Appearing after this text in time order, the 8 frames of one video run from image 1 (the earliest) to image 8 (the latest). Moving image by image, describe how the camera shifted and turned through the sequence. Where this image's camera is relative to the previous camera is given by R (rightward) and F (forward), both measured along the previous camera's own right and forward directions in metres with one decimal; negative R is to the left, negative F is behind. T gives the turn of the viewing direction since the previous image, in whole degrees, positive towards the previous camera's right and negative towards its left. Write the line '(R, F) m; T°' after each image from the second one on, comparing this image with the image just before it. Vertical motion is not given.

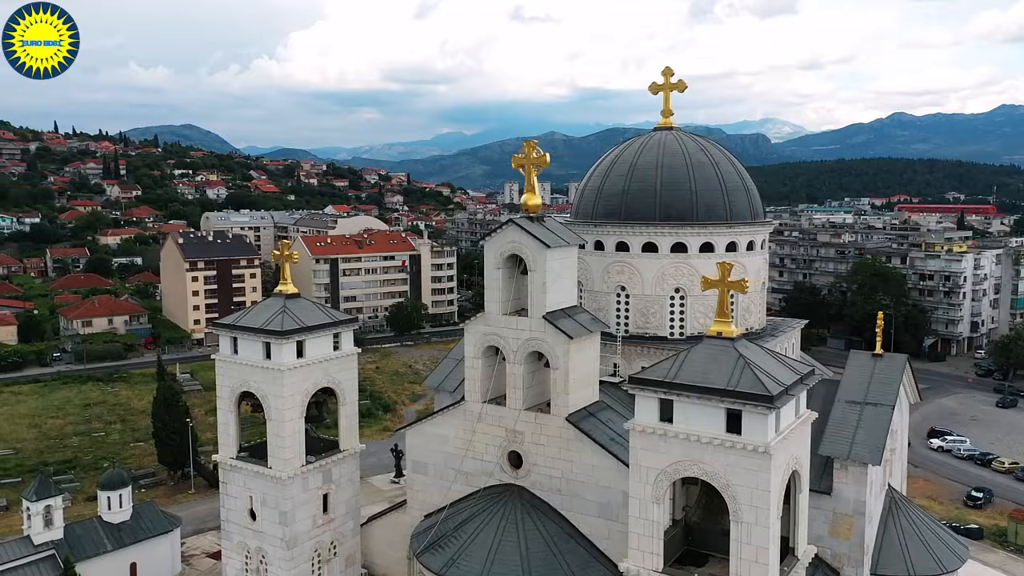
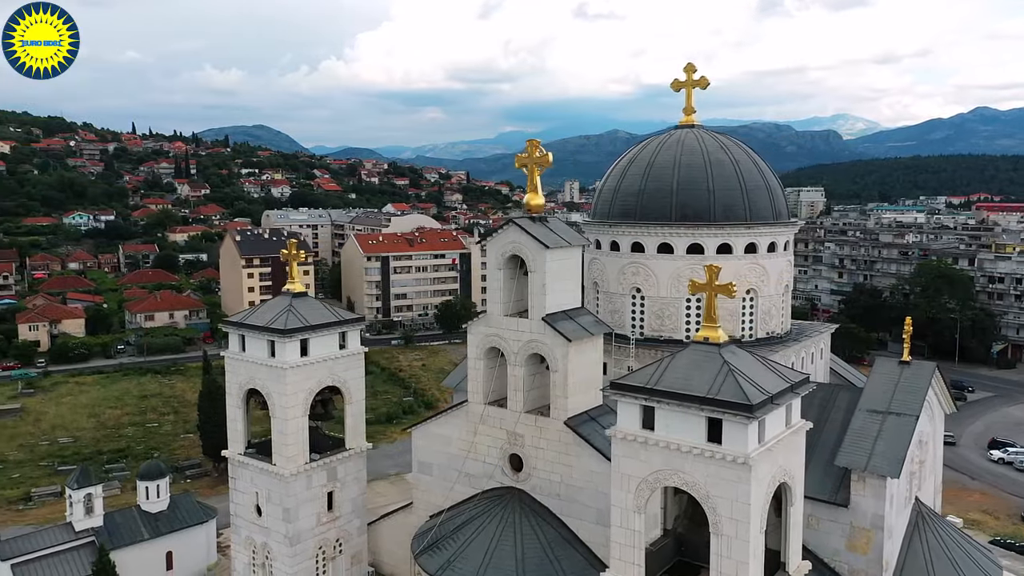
(+0.8, +0.2) m; -4°
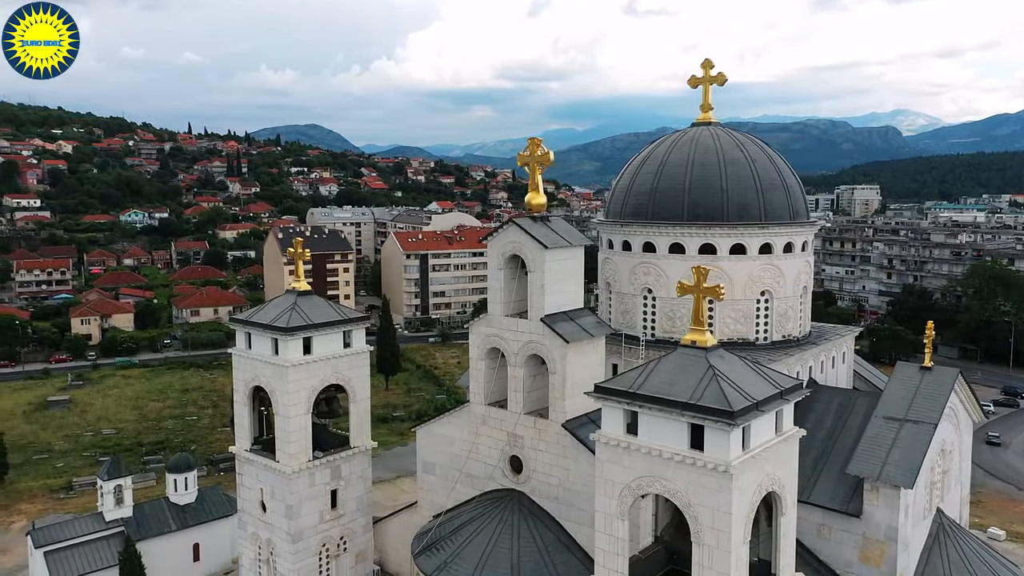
(+0.6, +0.1) m; -3°
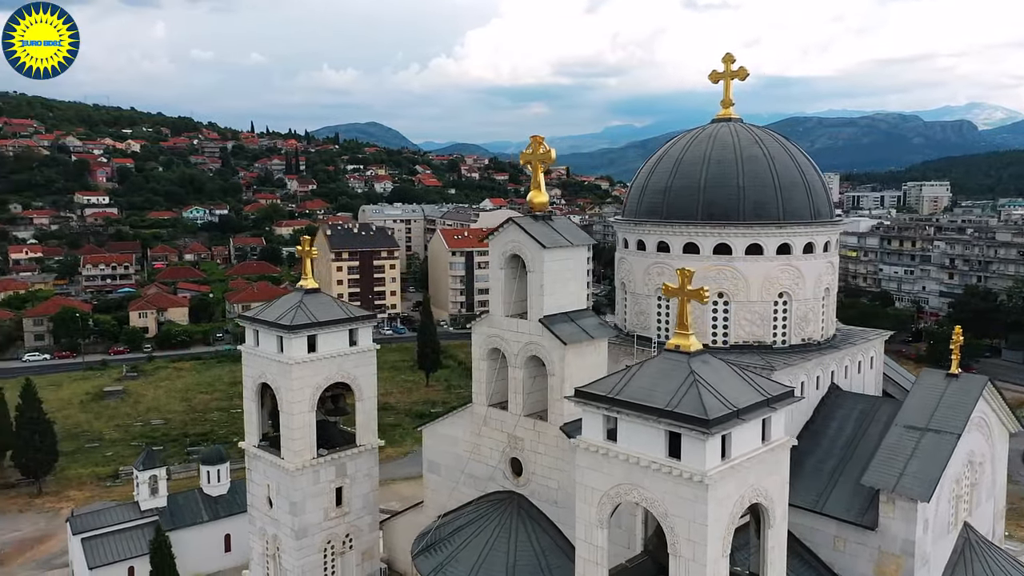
(+0.7, +0.2) m; -4°
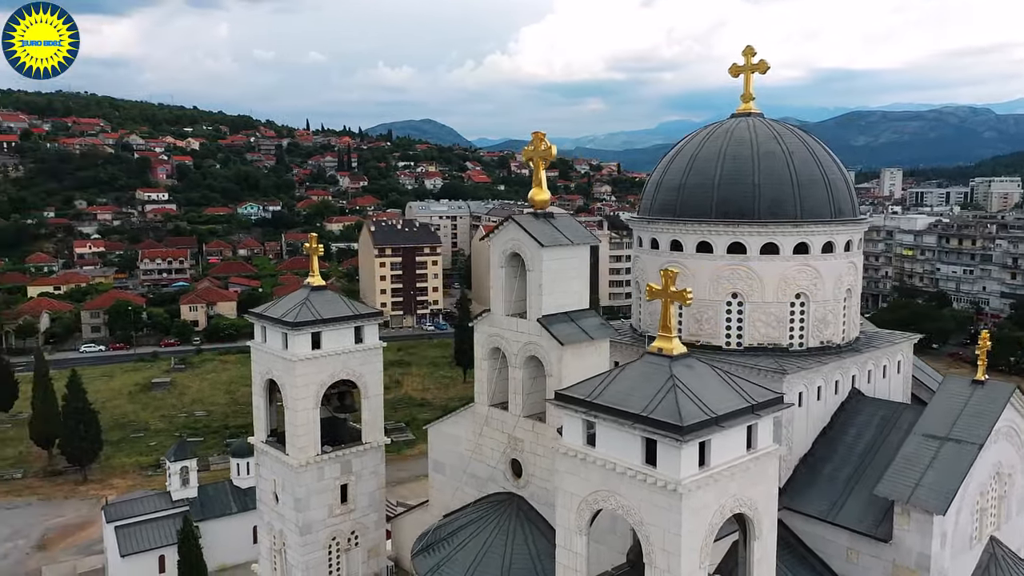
(+0.7, +0.2) m; -4°
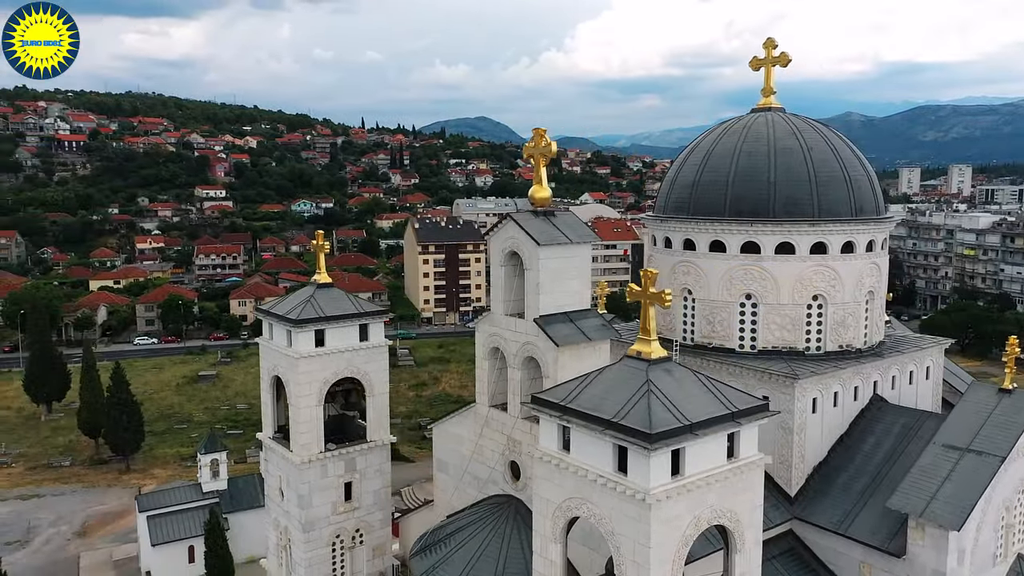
(+0.7, +0.2) m; -4°
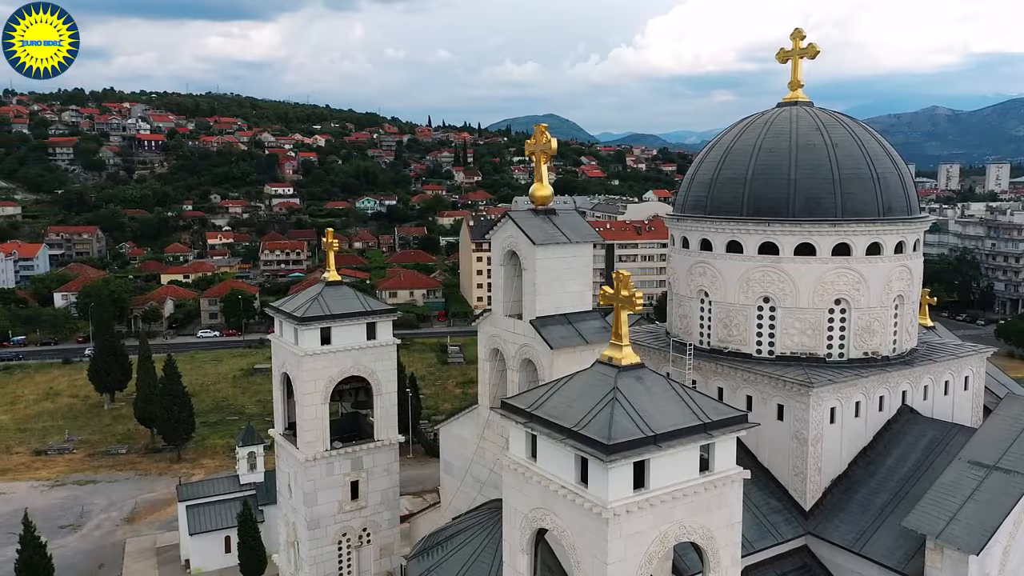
(+0.8, +0.3) m; -5°
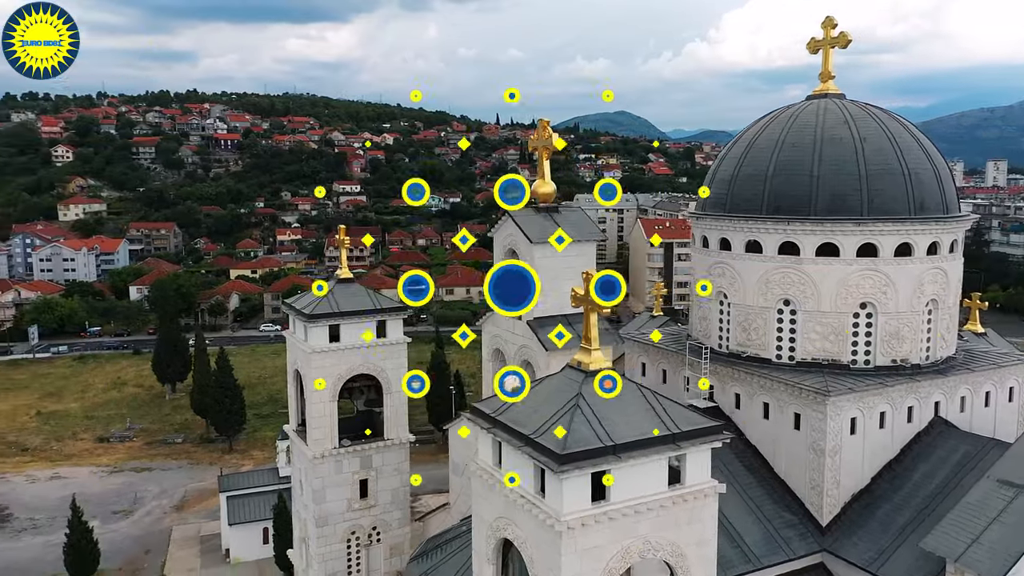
(+0.8, +0.3) m; -5°
